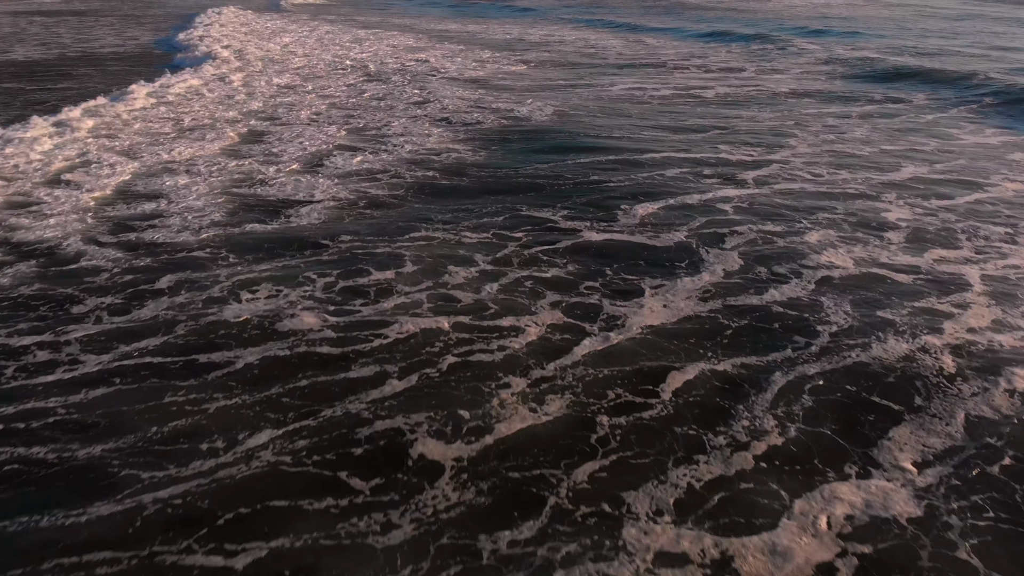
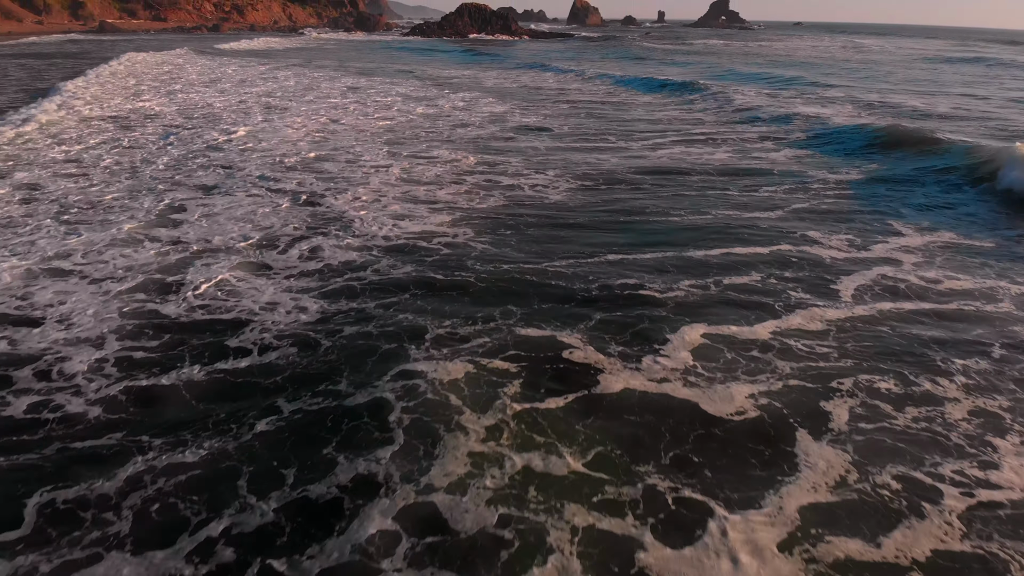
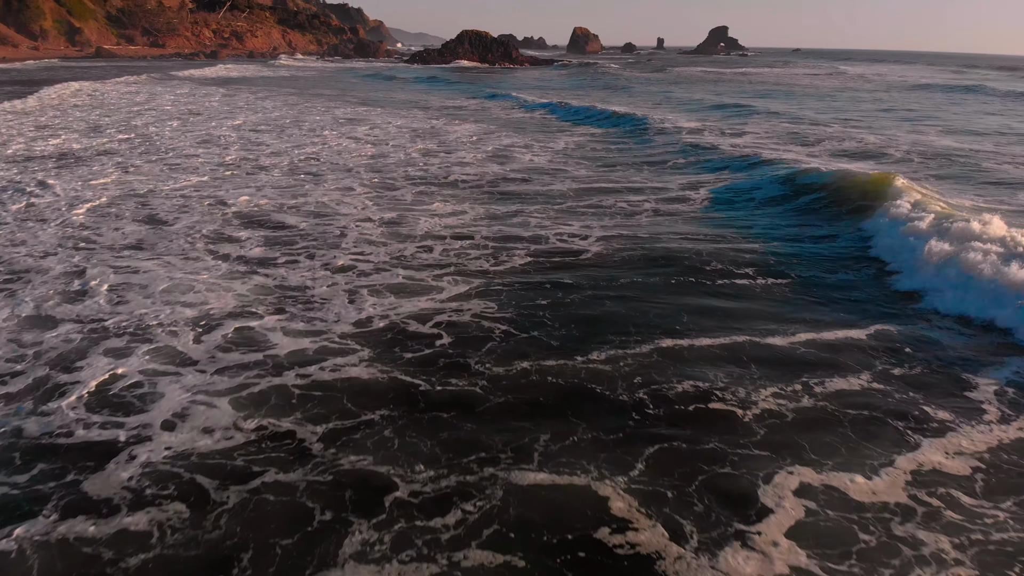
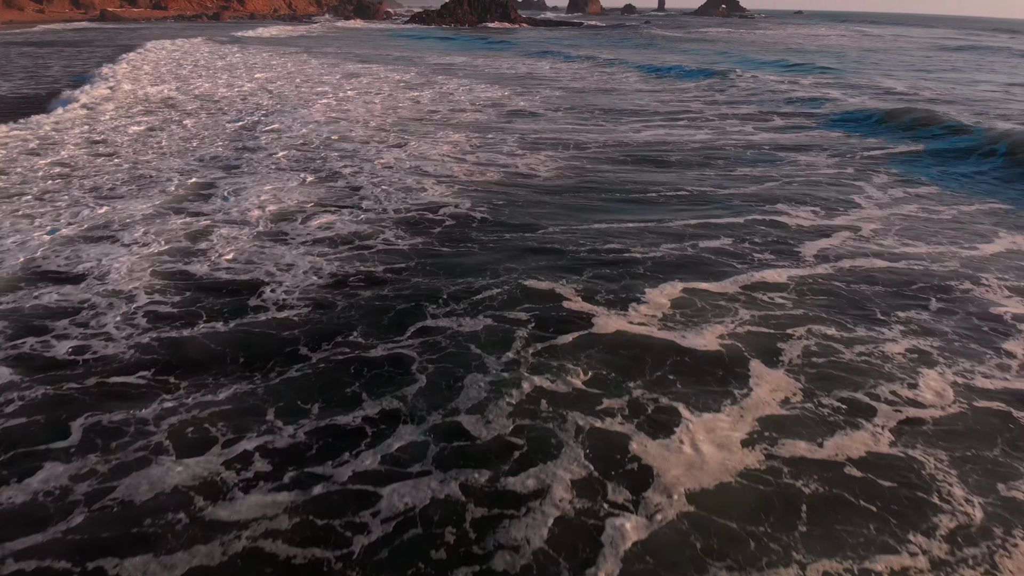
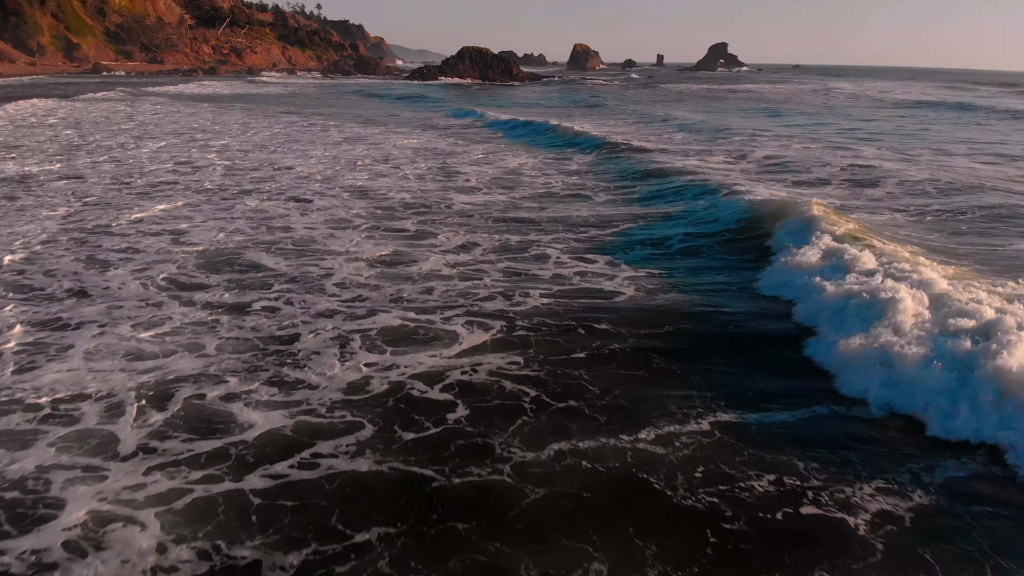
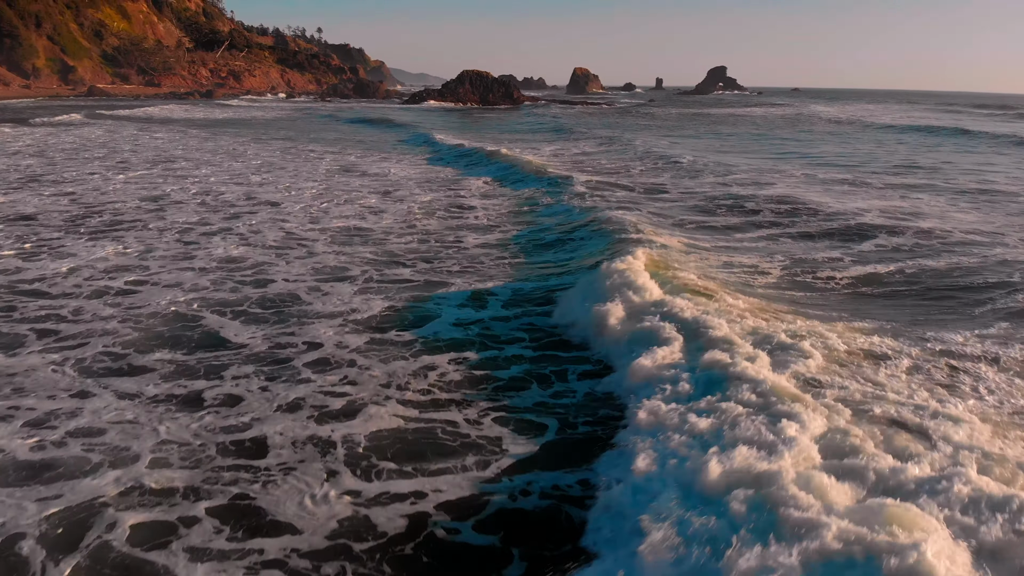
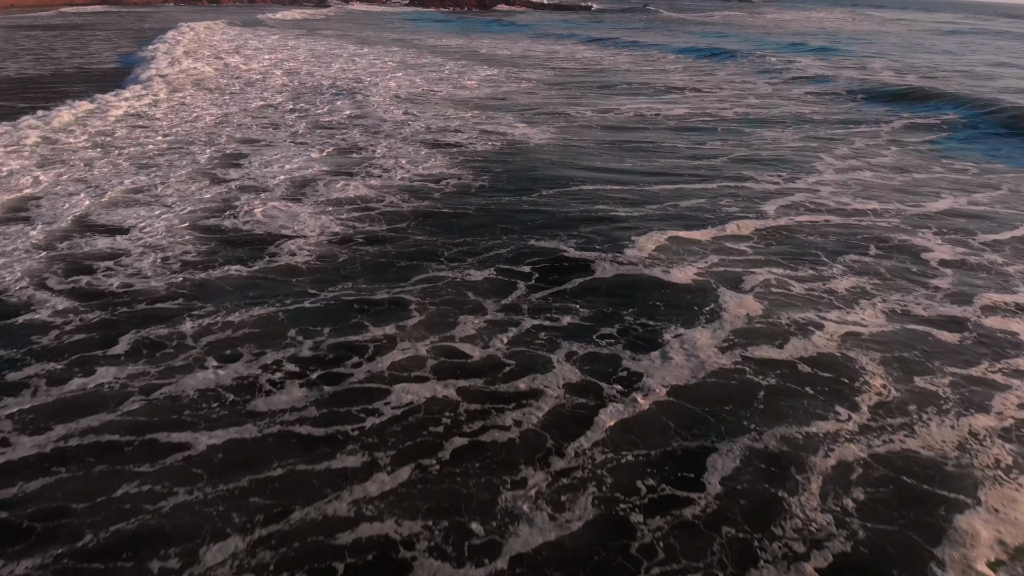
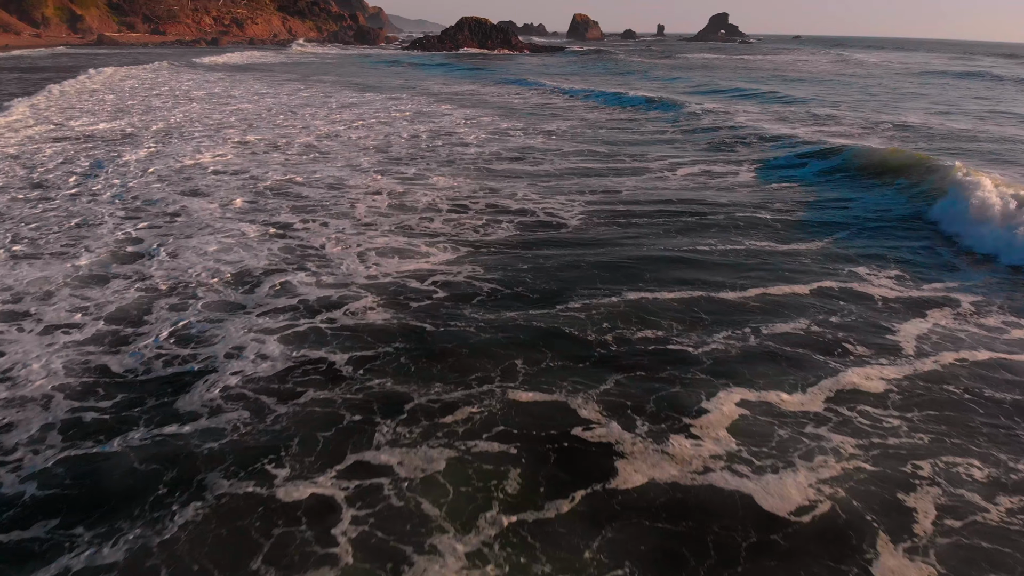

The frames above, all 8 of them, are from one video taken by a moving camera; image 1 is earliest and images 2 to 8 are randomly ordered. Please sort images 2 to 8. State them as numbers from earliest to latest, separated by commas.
7, 4, 2, 8, 3, 5, 6
